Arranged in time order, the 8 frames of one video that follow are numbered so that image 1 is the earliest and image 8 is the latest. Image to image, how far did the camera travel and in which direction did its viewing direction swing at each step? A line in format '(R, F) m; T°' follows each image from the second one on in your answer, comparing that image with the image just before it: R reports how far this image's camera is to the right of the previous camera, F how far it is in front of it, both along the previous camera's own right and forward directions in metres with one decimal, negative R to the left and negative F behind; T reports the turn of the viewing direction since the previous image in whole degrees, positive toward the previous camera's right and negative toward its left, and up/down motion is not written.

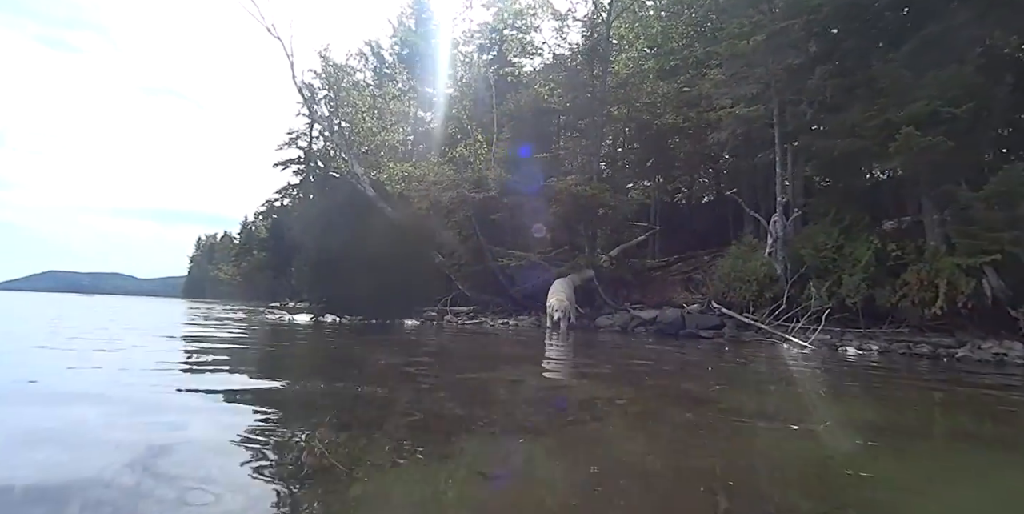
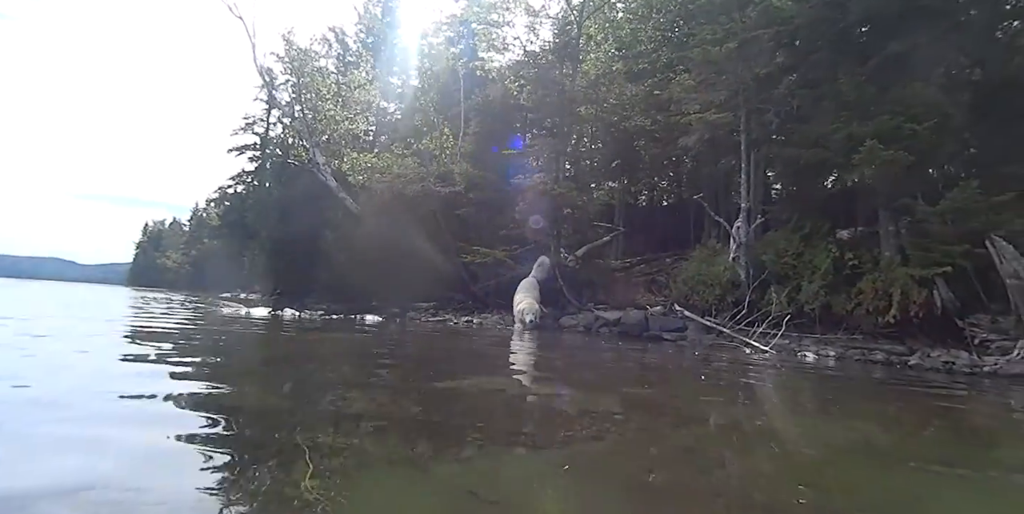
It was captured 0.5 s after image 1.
(-0.1, +0.3) m; +4°
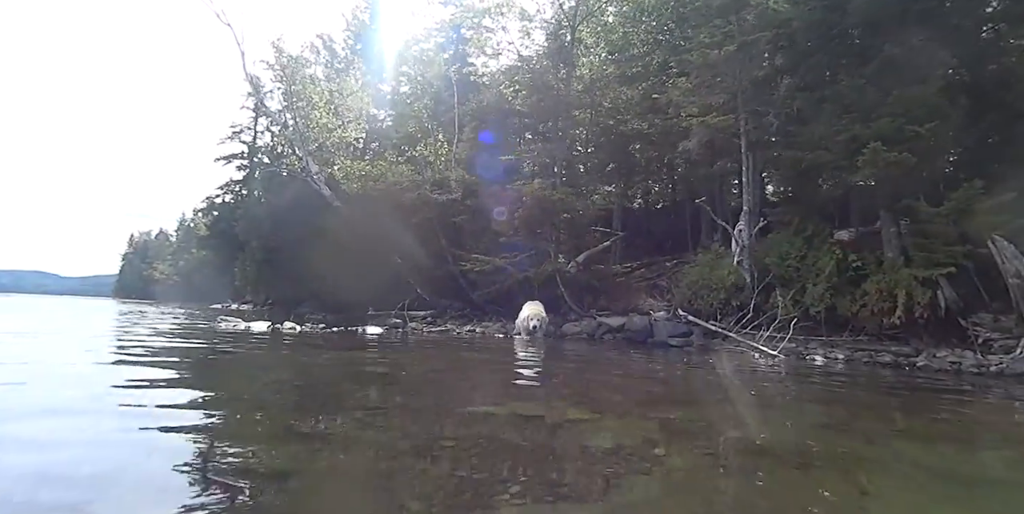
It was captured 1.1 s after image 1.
(-0.3, +0.2) m; +1°
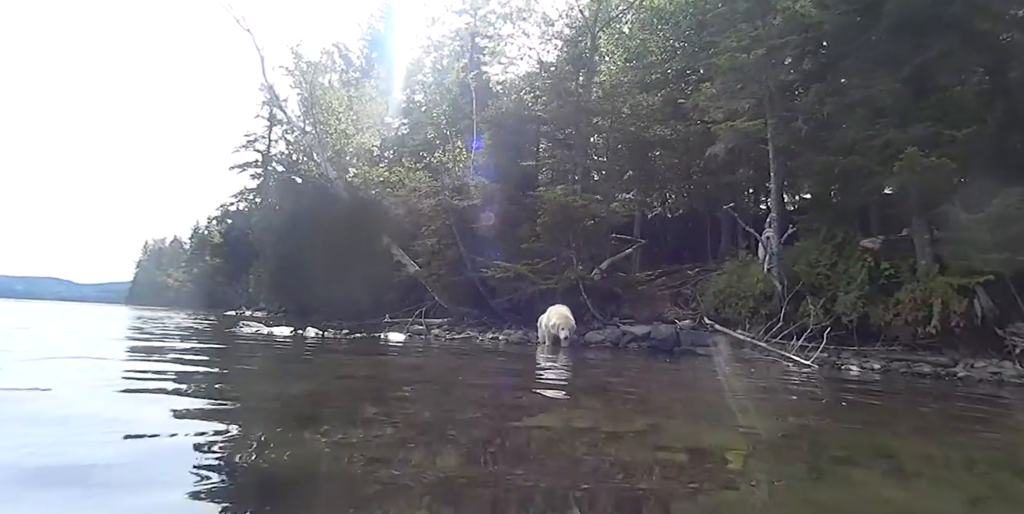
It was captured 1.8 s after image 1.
(-0.4, +0.2) m; -1°
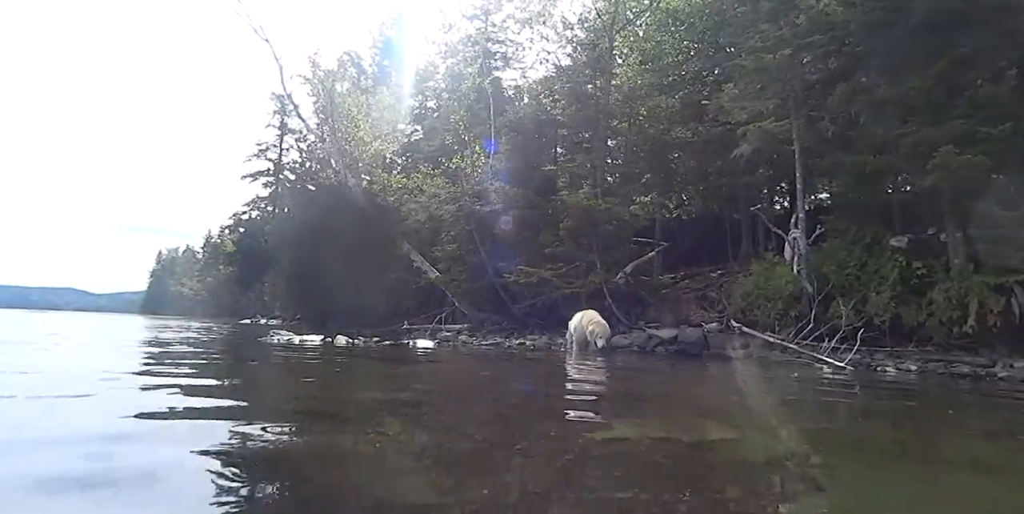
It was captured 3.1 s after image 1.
(-0.4, 0.0) m; -1°
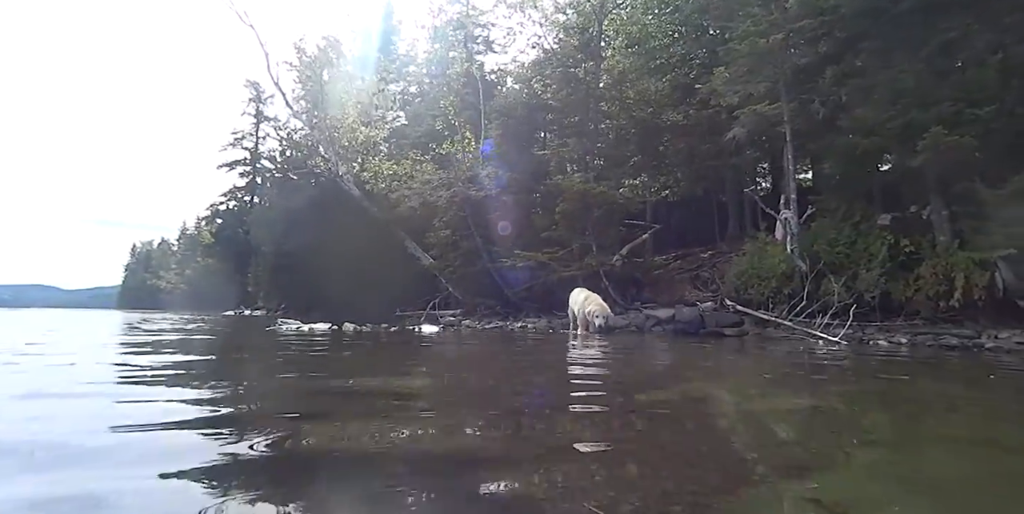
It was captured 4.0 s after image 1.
(-0.5, -0.1) m; +2°
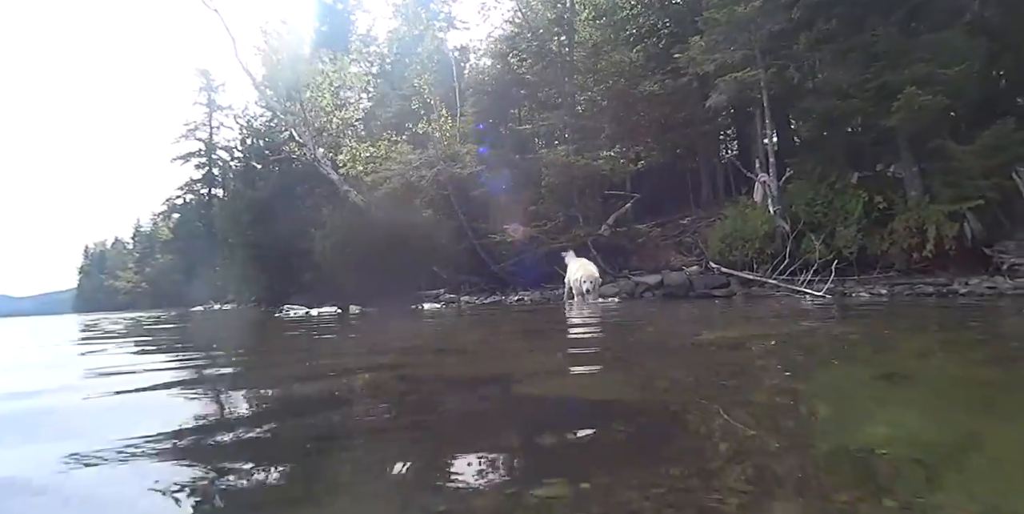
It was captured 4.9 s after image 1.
(-0.7, -0.2) m; +3°
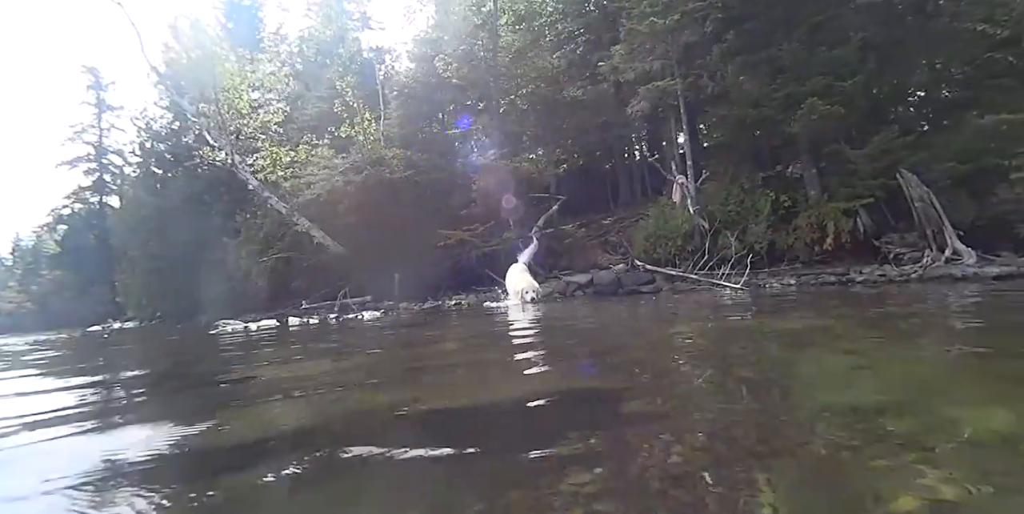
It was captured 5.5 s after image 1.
(-0.3, -0.1) m; +8°
